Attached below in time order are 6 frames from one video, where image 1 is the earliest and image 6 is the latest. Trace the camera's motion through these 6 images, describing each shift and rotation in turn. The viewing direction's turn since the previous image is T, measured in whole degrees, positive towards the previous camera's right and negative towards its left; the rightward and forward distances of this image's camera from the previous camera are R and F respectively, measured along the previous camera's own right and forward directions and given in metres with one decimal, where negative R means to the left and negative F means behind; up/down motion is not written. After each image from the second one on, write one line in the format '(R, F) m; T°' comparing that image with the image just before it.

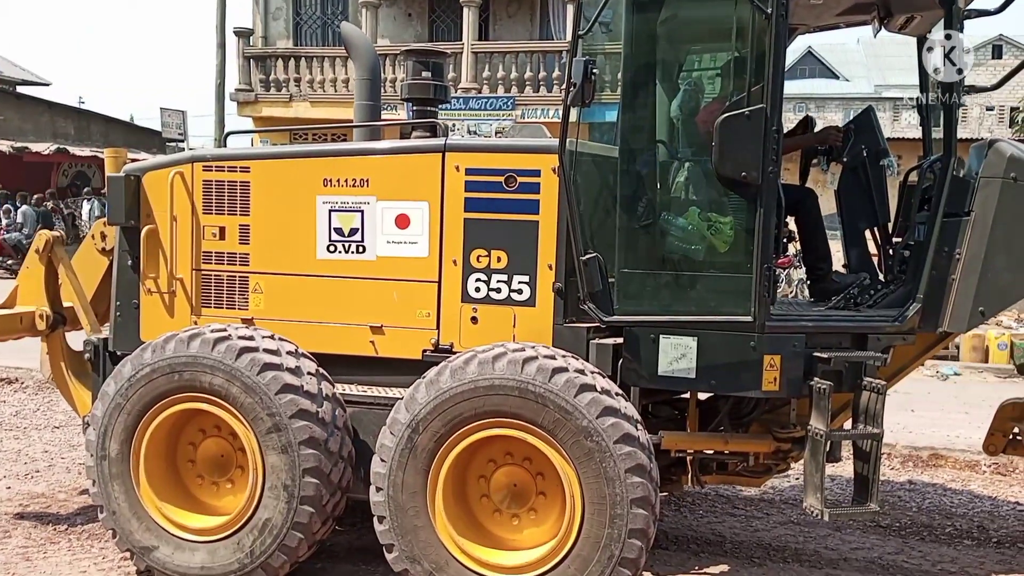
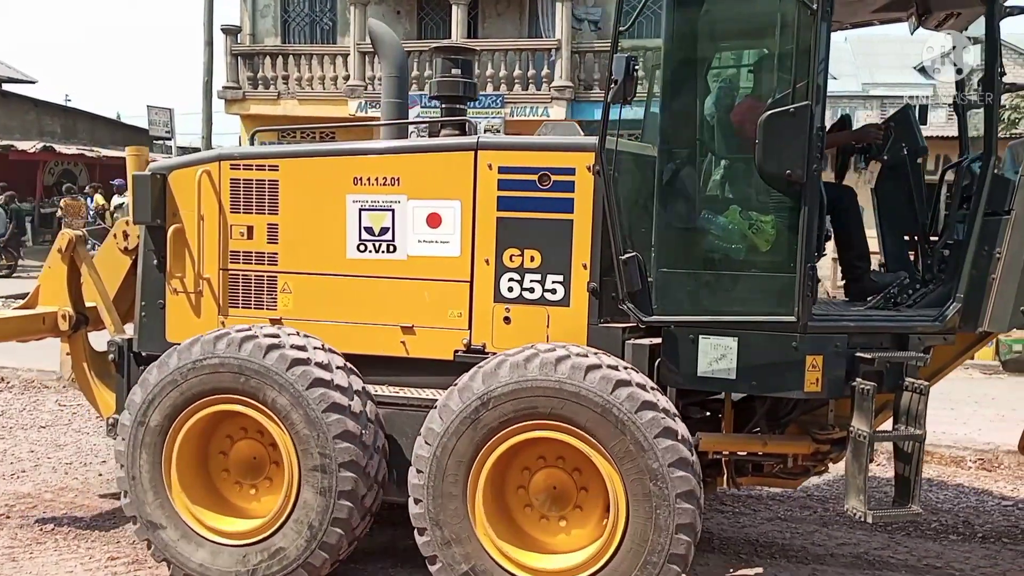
(-0.2, 0.0) m; 0°
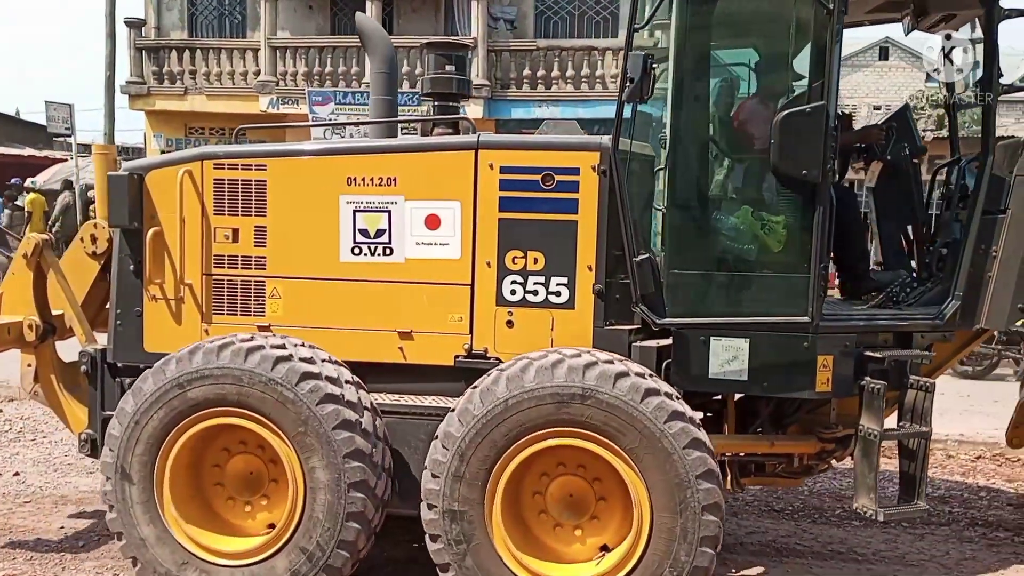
(-0.3, +0.1) m; +5°
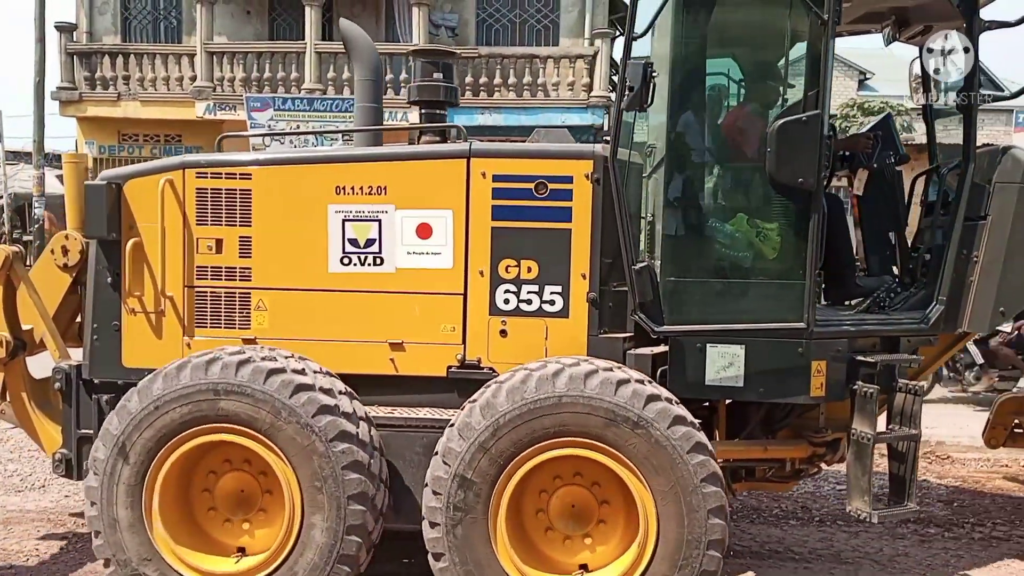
(-0.2, 0.0) m; +4°
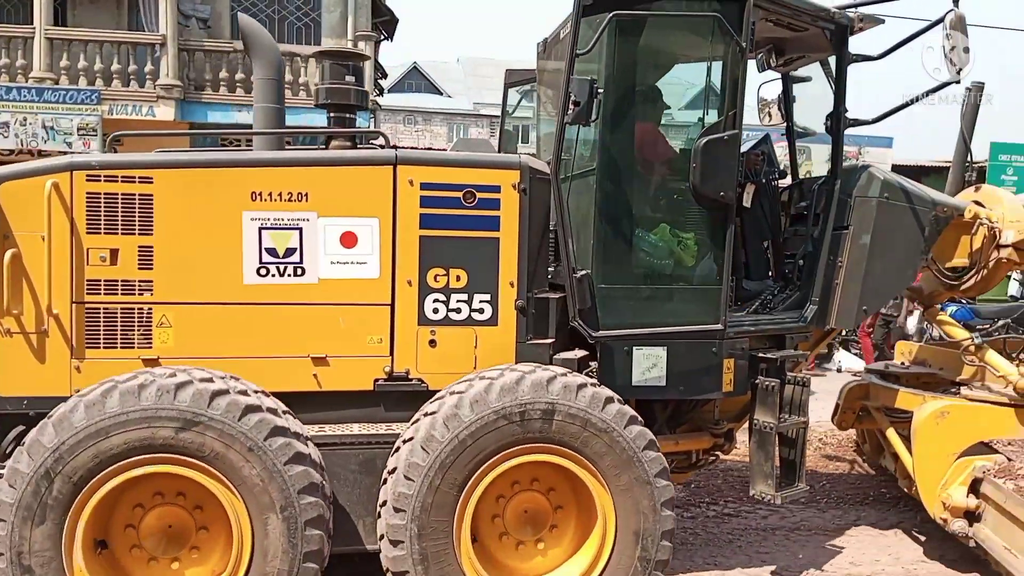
(-0.7, +0.1) m; +15°
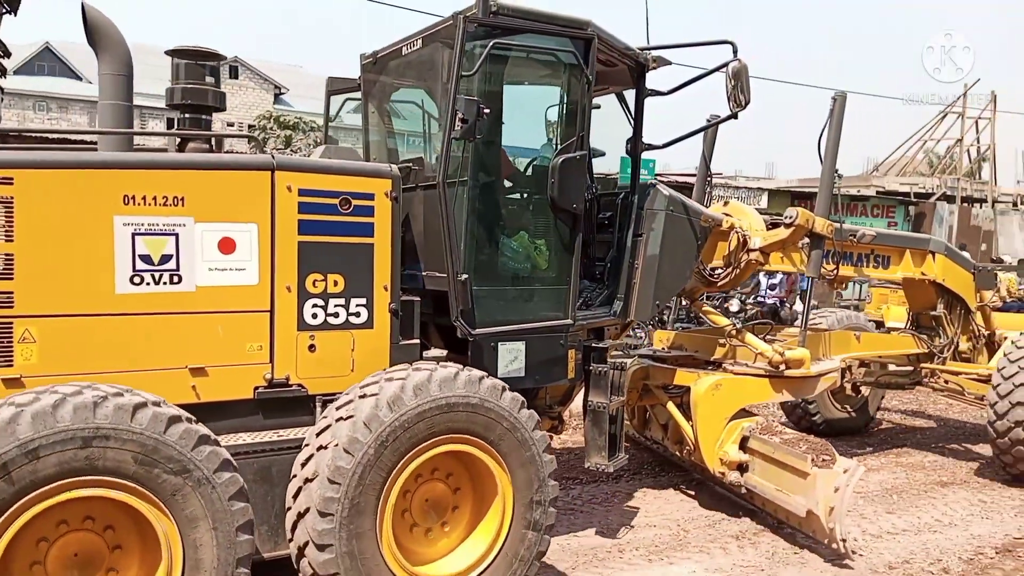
(-1.0, -0.1) m; +22°
